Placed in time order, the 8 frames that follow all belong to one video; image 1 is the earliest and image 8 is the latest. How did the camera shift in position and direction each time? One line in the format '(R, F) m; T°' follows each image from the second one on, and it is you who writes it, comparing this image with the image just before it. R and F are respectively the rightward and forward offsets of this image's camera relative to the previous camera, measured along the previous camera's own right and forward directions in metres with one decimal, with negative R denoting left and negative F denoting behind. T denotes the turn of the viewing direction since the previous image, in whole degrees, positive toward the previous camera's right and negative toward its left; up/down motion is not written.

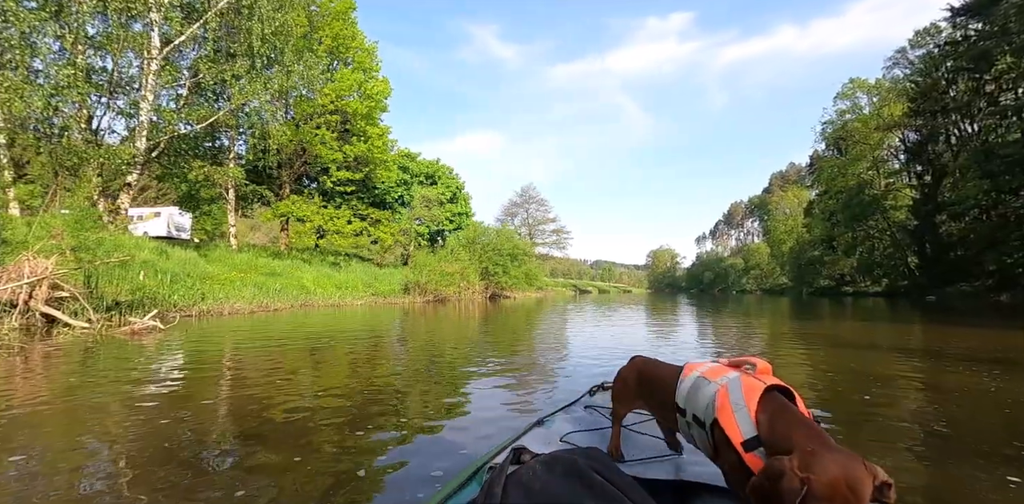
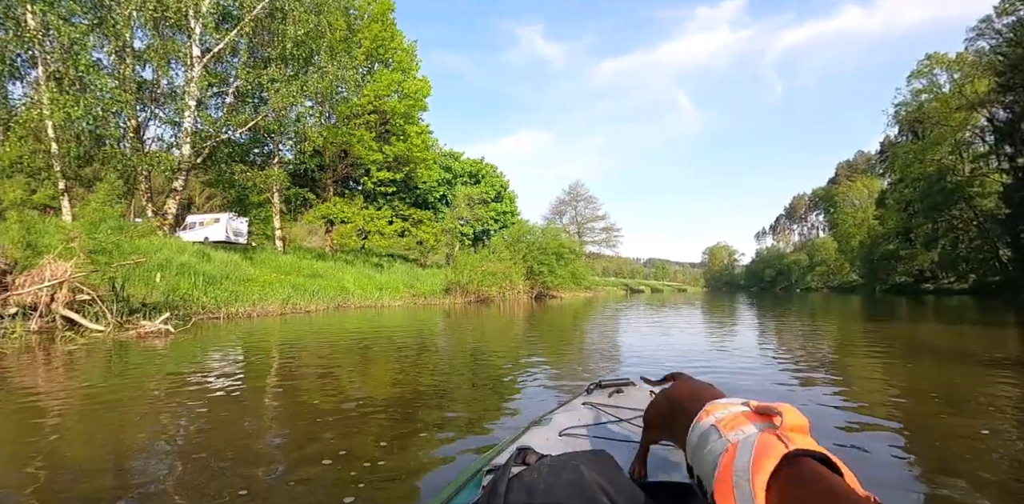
(+0.5, +0.8) m; -6°
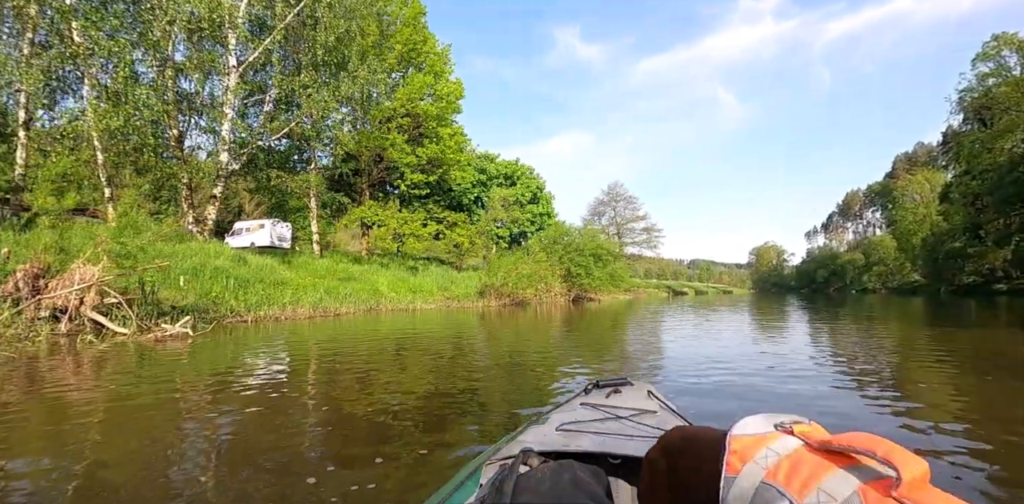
(+0.3, +0.5) m; -5°
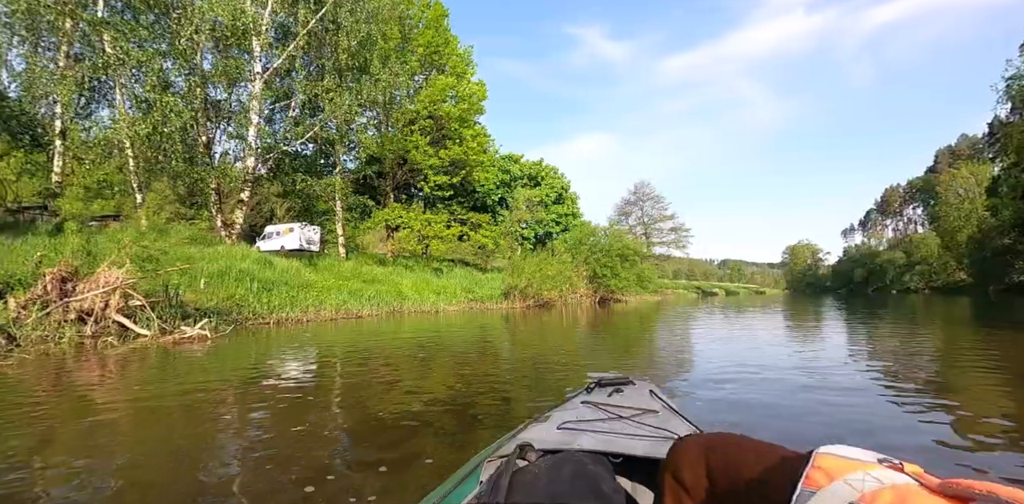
(+0.2, +0.3) m; -3°
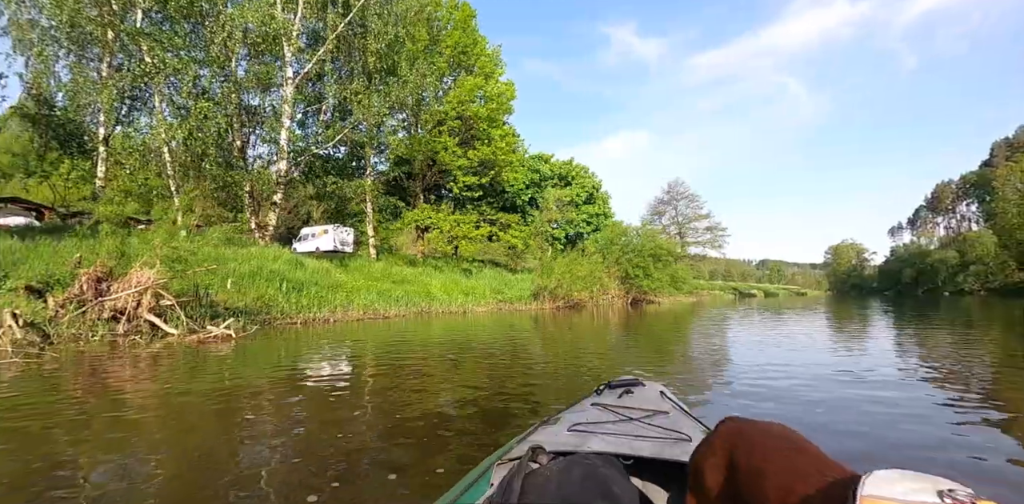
(+0.2, +0.3) m; -4°
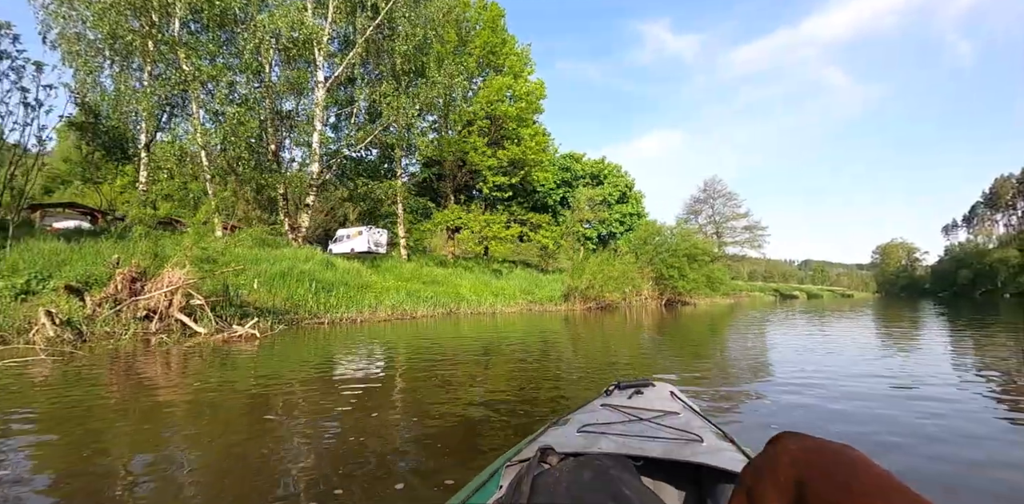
(+0.2, +0.3) m; -4°
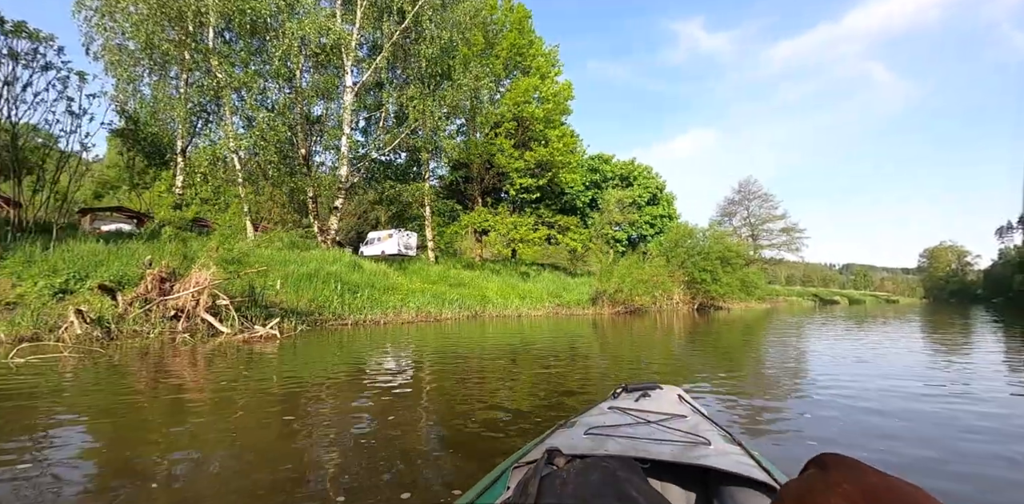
(+0.2, +0.2) m; -4°
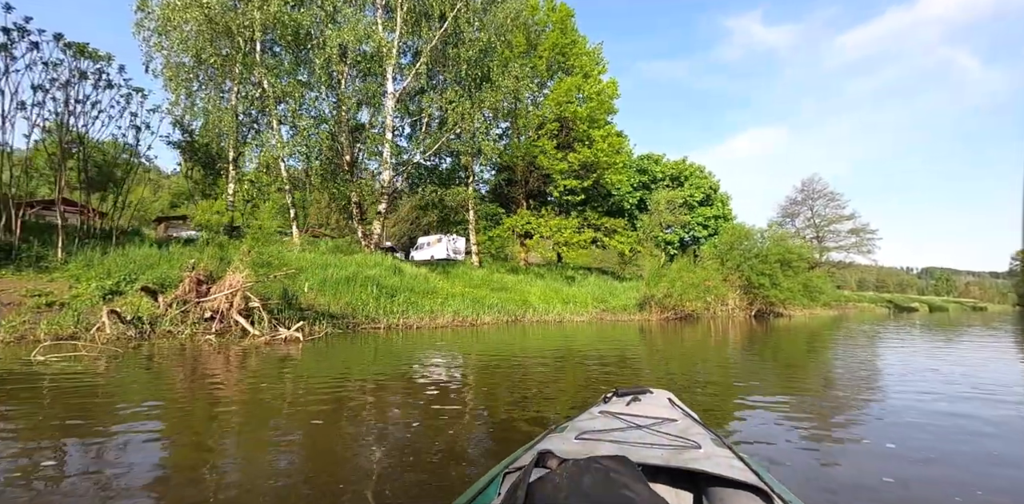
(+0.5, +0.4) m; -6°
